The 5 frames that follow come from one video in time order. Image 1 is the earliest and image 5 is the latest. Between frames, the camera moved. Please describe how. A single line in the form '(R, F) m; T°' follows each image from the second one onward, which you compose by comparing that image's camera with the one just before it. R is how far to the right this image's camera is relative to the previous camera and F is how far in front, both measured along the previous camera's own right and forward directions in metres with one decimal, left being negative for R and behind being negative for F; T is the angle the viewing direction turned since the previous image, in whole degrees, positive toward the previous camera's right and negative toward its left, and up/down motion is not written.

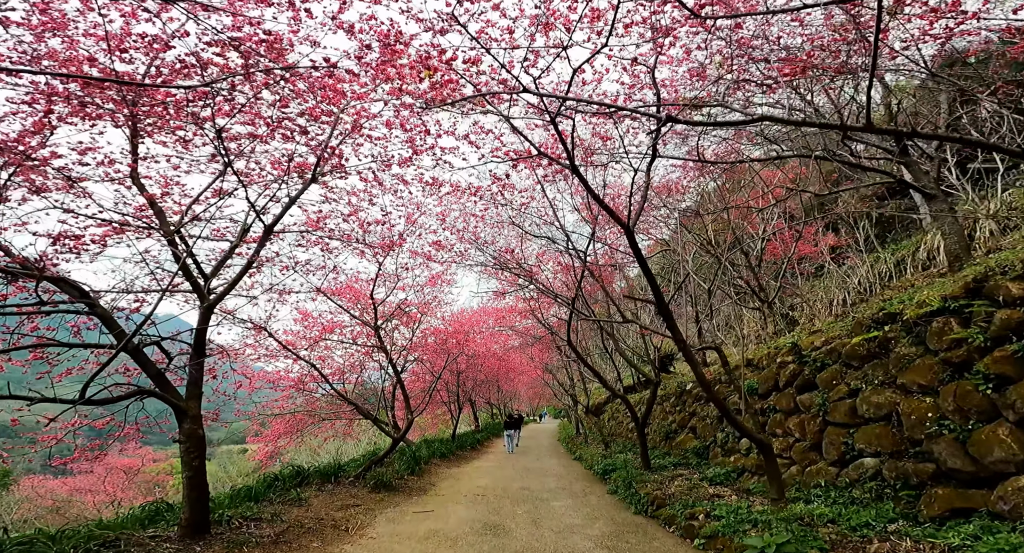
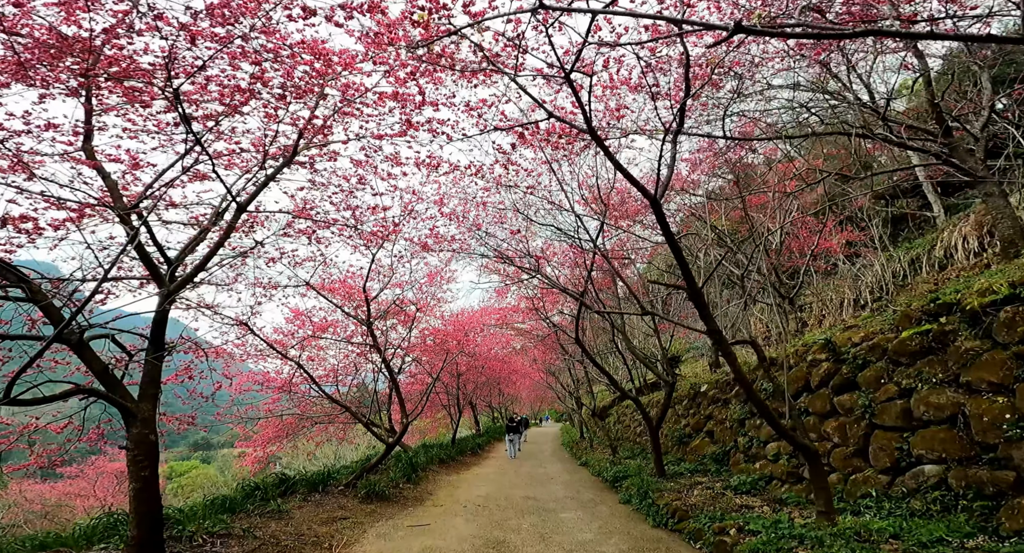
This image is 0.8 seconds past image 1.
(-0.1, +0.7) m; 0°
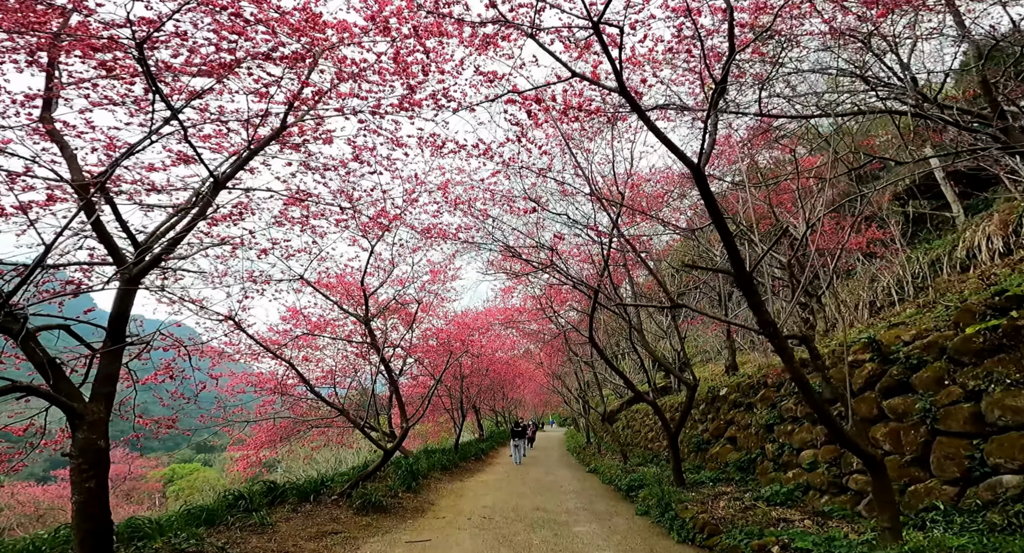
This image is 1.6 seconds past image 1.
(-0.1, +0.7) m; 0°
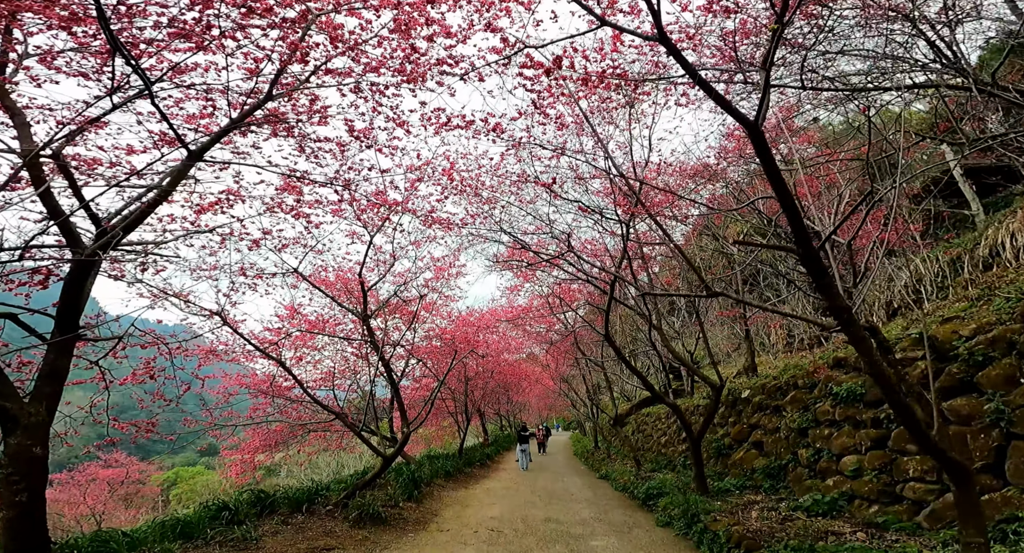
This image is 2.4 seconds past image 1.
(-0.1, +0.6) m; 0°
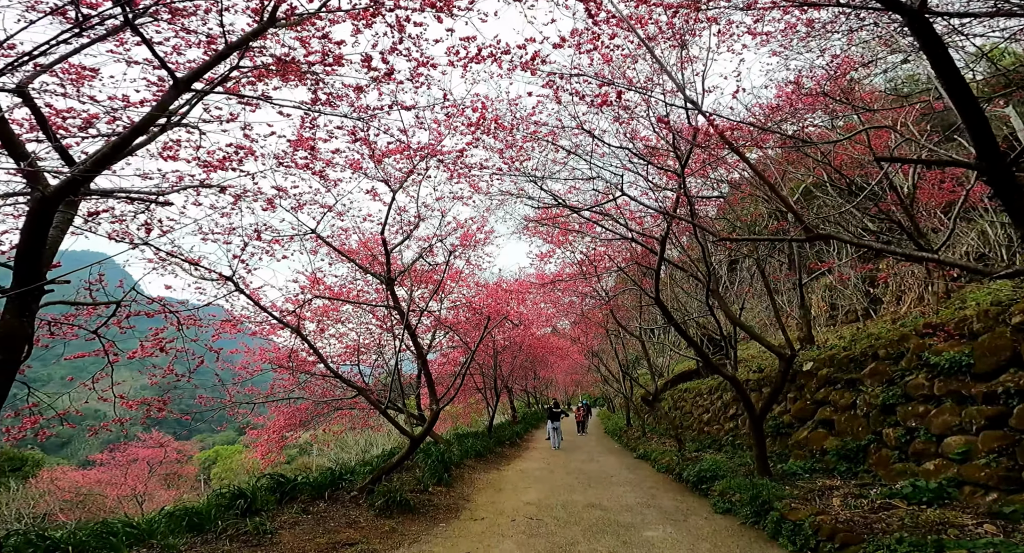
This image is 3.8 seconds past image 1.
(-0.2, +0.8) m; -2°
